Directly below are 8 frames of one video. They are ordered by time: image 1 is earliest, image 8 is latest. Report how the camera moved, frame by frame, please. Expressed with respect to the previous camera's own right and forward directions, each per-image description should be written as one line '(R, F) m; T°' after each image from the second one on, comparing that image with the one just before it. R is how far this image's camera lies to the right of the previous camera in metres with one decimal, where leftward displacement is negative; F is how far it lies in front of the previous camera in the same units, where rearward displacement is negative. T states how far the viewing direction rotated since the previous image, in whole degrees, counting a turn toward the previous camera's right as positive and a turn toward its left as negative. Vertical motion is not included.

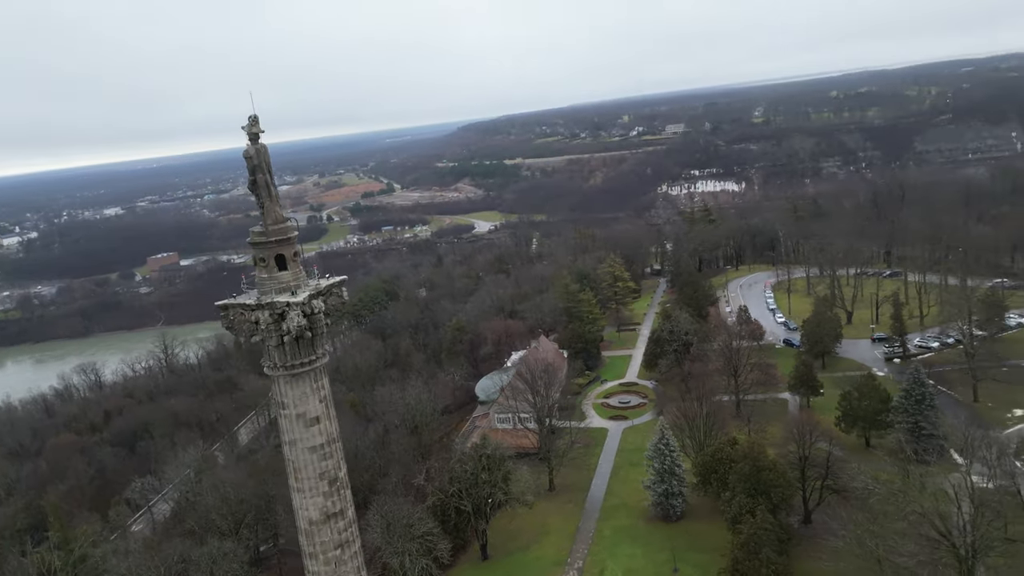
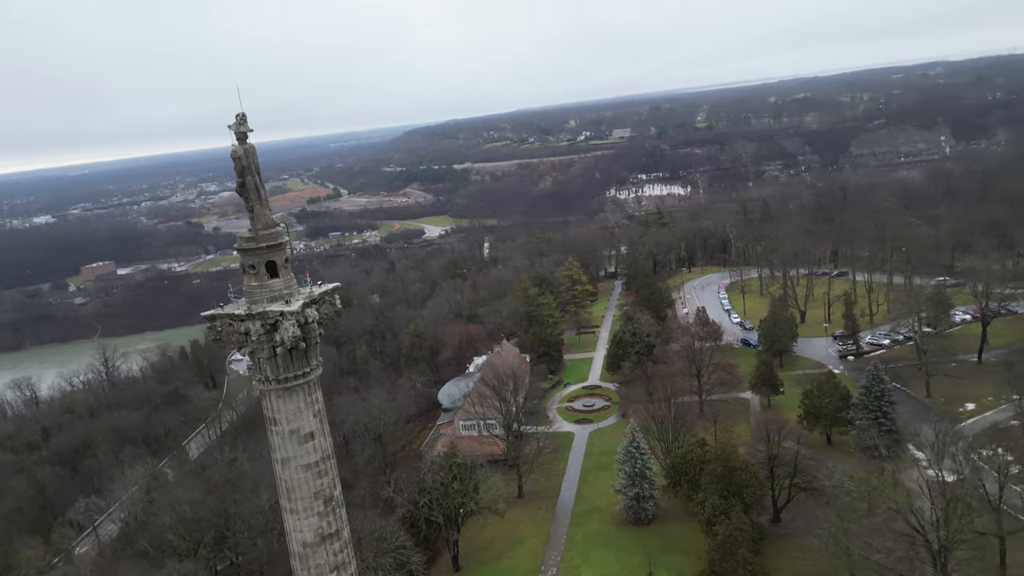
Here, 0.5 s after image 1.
(-0.6, +0.3) m; +4°
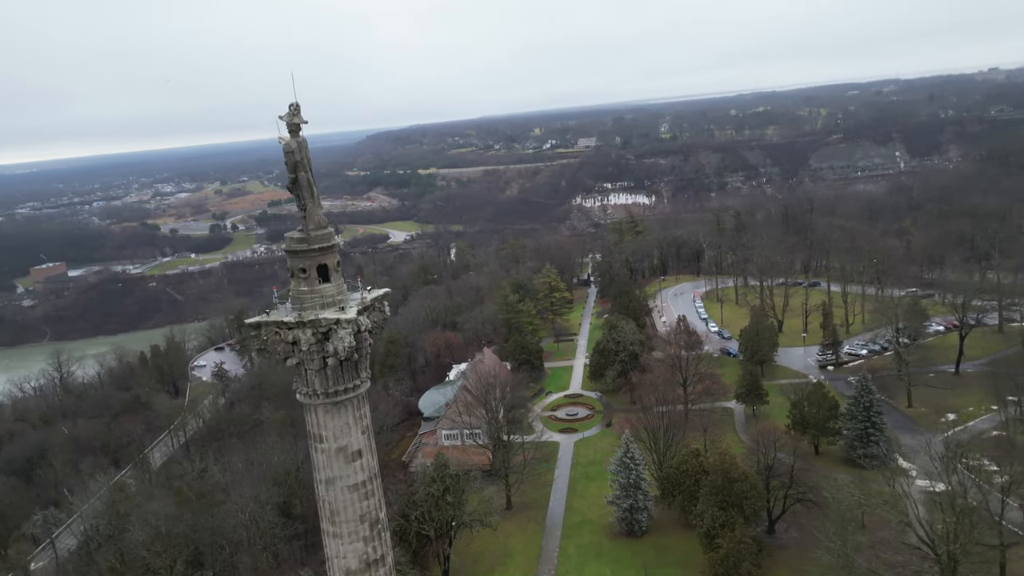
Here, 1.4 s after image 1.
(-1.1, +0.5) m; +3°
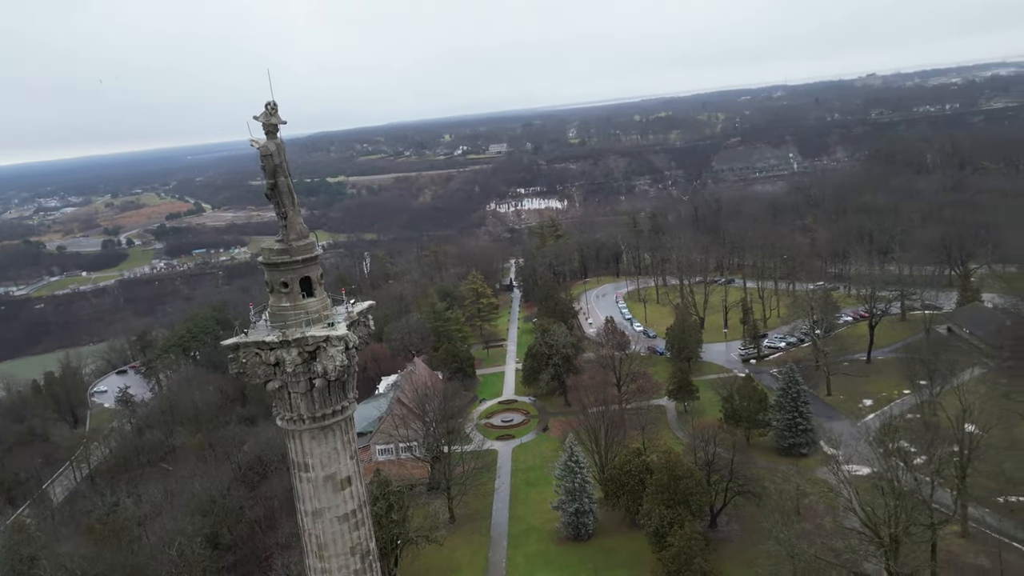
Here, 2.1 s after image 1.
(-0.8, +0.4) m; +7°
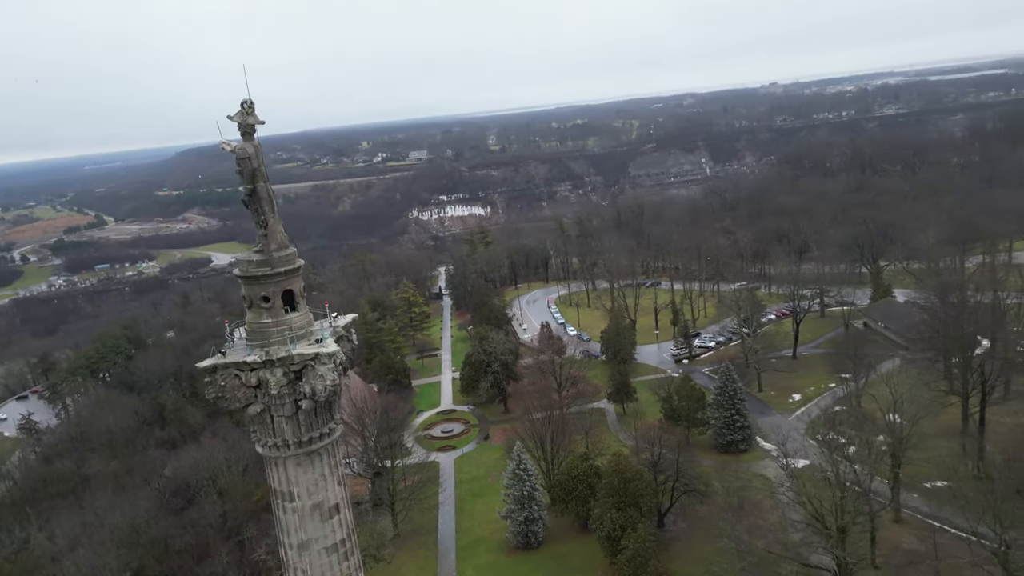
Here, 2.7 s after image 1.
(-0.7, +0.3) m; +6°
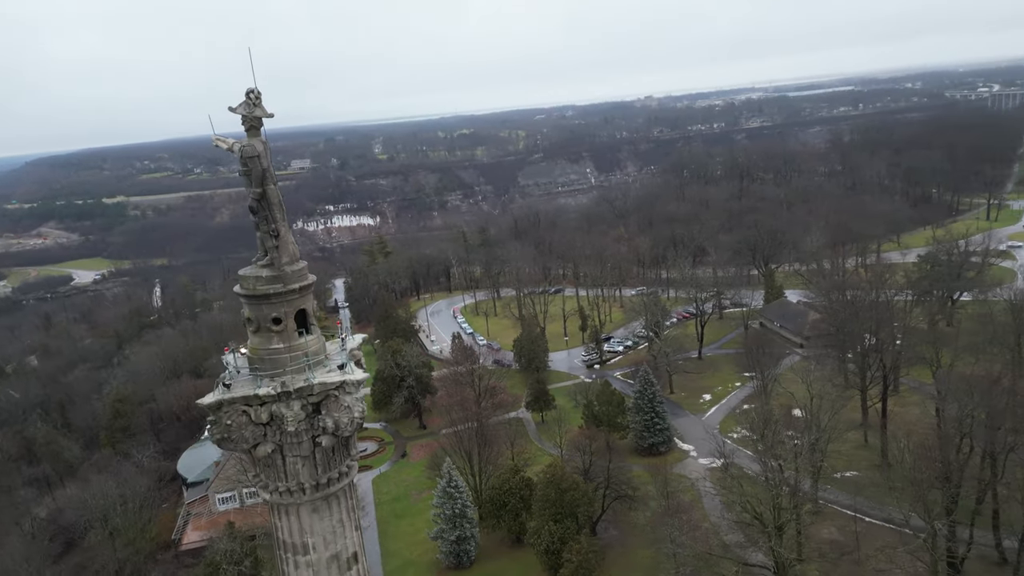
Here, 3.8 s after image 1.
(-1.1, +0.6) m; +9°
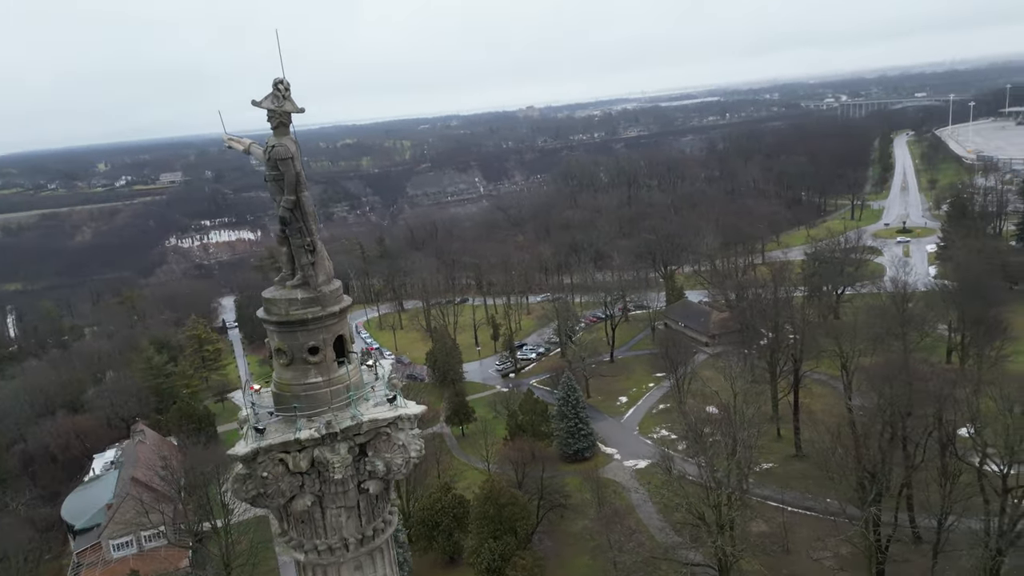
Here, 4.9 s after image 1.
(-1.1, +0.6) m; +9°
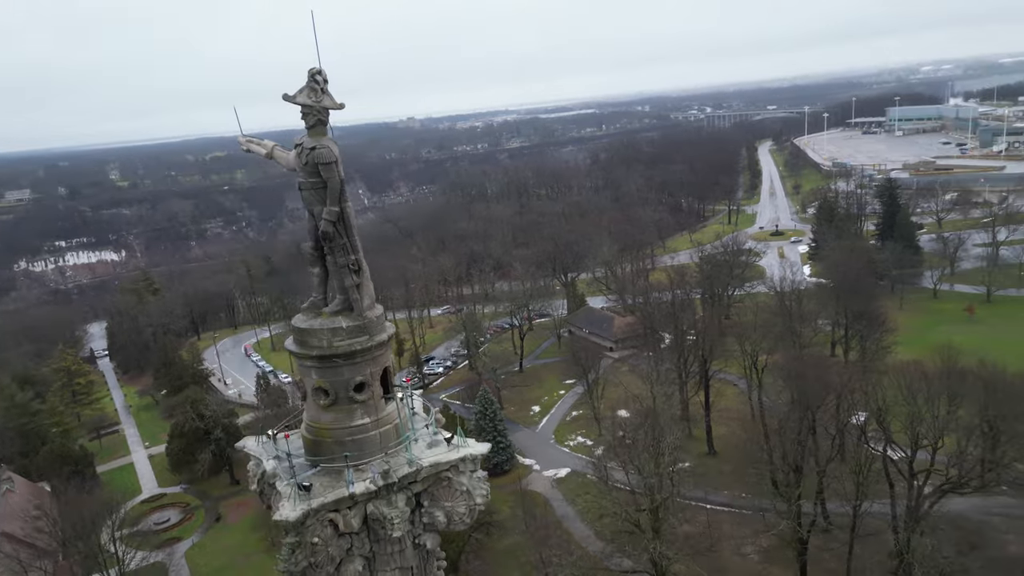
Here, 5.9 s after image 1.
(-1.0, +0.6) m; +9°
